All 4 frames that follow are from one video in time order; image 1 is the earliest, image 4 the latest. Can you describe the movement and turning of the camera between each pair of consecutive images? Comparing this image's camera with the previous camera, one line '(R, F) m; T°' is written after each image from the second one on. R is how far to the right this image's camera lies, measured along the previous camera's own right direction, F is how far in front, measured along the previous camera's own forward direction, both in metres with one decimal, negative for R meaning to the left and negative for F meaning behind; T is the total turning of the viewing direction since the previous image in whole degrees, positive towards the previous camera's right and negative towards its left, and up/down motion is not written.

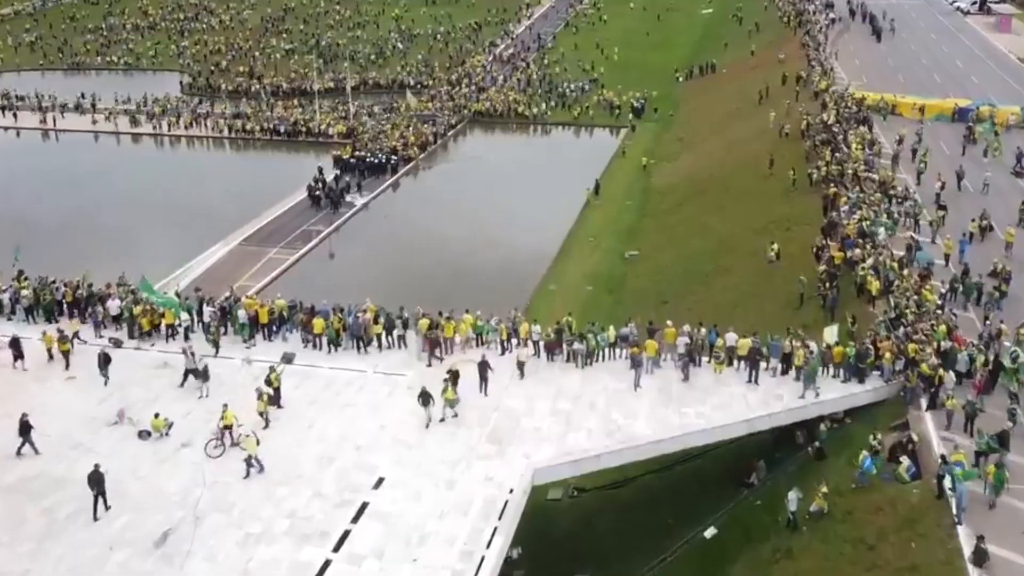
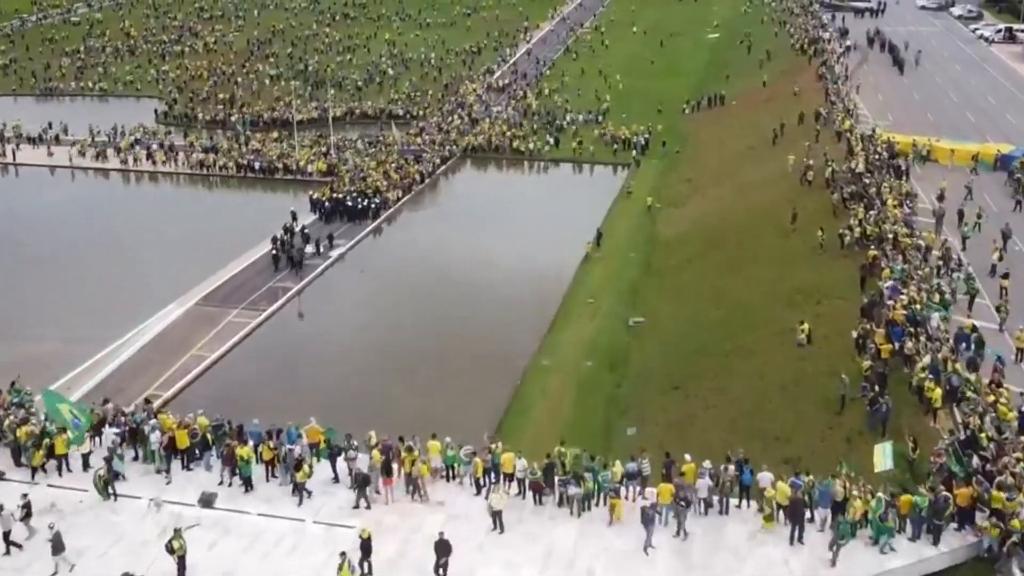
(+0.5, +6.1) m; 0°
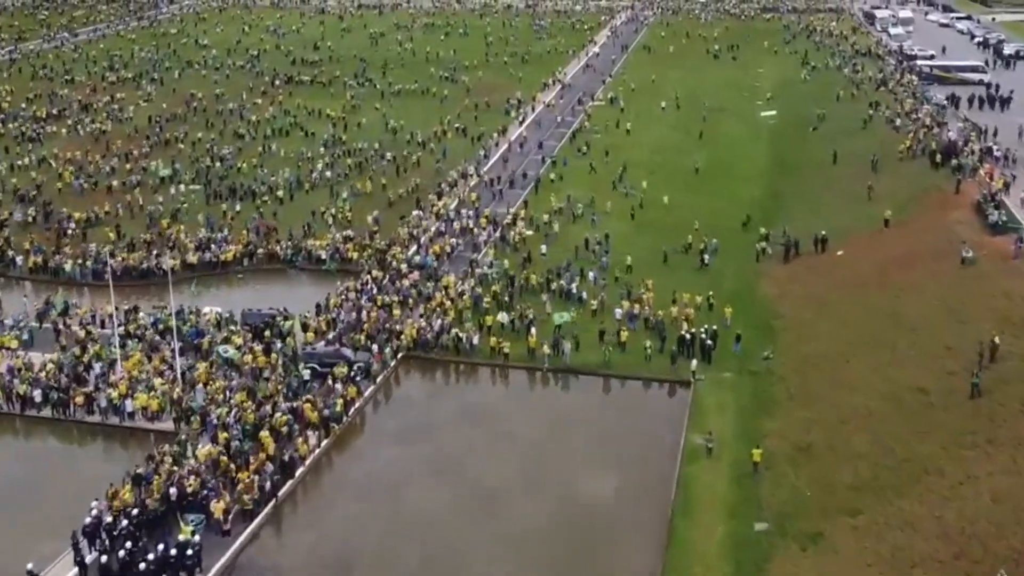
(+1.1, +30.8) m; 0°
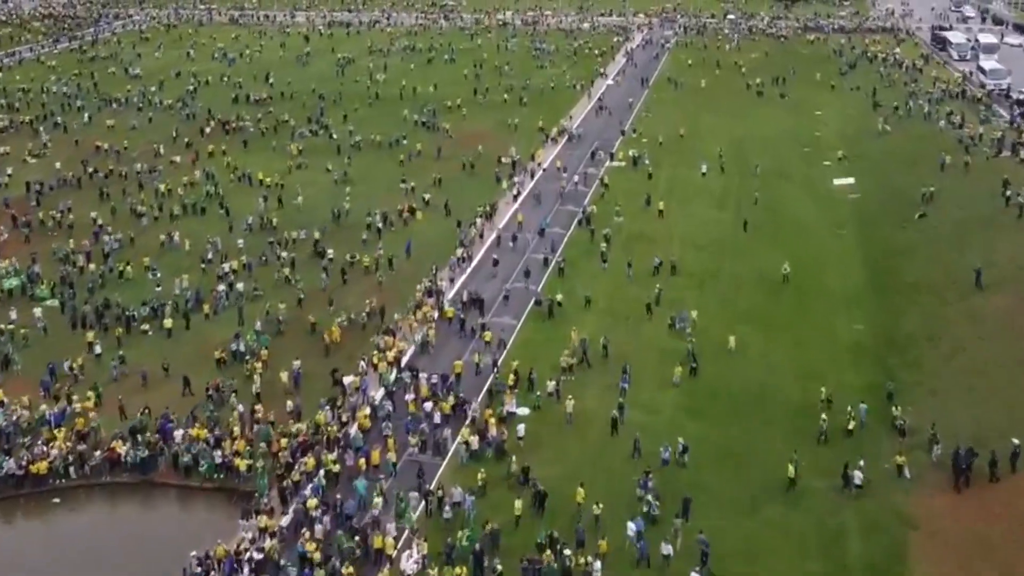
(+0.7, +22.4) m; 0°
